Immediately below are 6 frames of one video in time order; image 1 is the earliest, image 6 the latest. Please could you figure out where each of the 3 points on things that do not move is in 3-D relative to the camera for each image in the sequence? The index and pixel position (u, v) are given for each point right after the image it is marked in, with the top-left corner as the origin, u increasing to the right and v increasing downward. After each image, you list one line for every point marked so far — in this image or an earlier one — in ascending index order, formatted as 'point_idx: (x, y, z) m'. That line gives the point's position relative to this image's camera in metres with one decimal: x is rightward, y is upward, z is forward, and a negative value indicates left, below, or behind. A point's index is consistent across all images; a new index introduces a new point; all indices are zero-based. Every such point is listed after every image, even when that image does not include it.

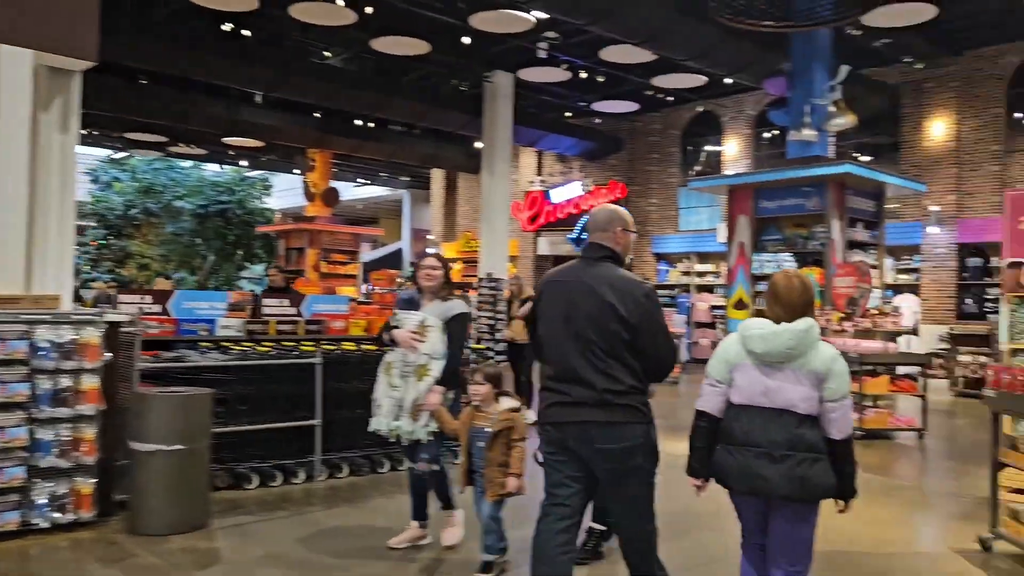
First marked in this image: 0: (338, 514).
0: (-1.0, -1.3, +4.8) m
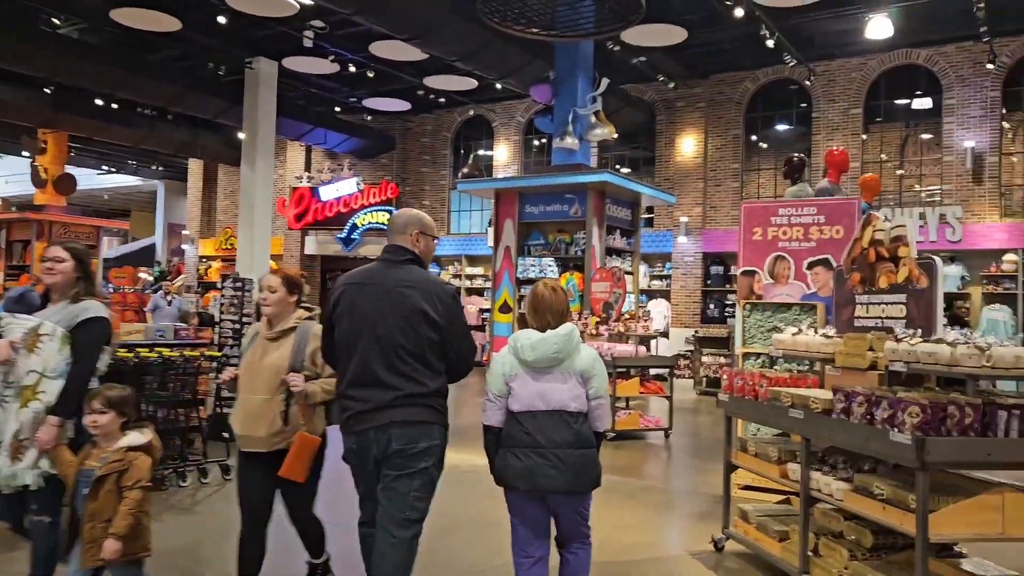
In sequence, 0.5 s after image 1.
0: (-2.4, -1.3, +4.0) m
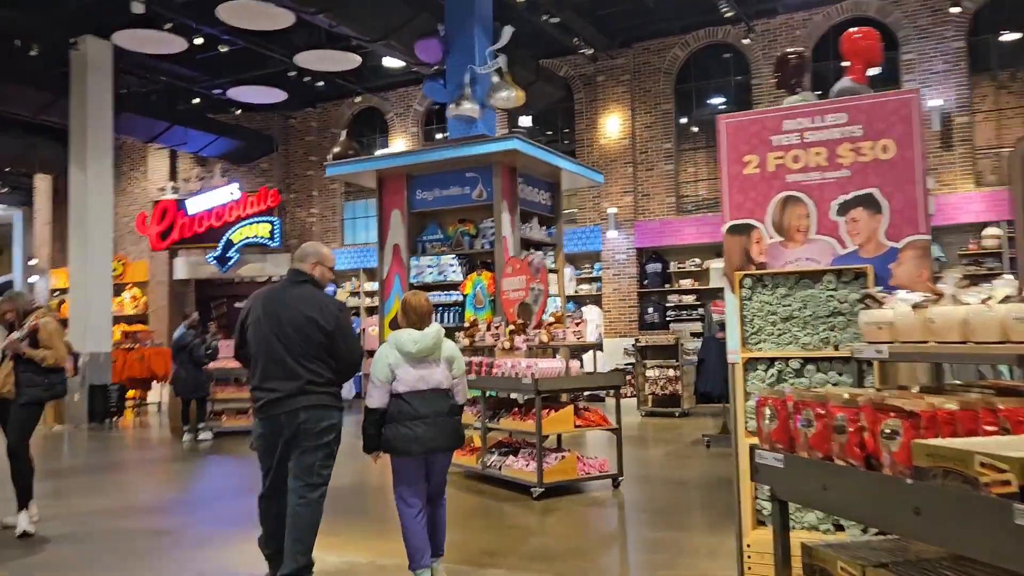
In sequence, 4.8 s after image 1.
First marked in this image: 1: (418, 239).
0: (-2.8, -1.3, +1.3) m
1: (-1.0, +0.5, +8.8) m
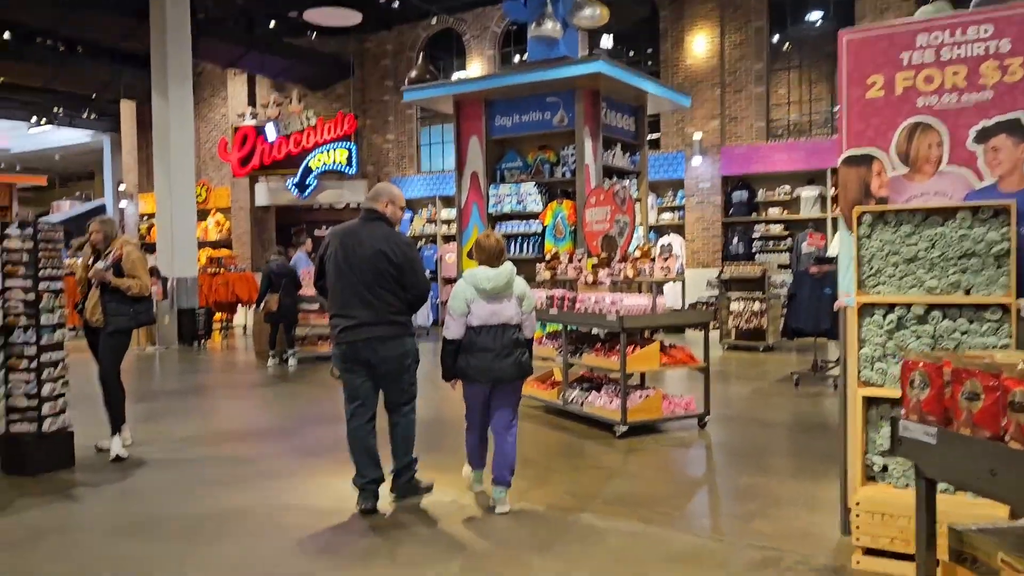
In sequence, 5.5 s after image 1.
0: (-2.6, -1.2, +1.5) m
1: (-0.2, +1.3, +8.6) m
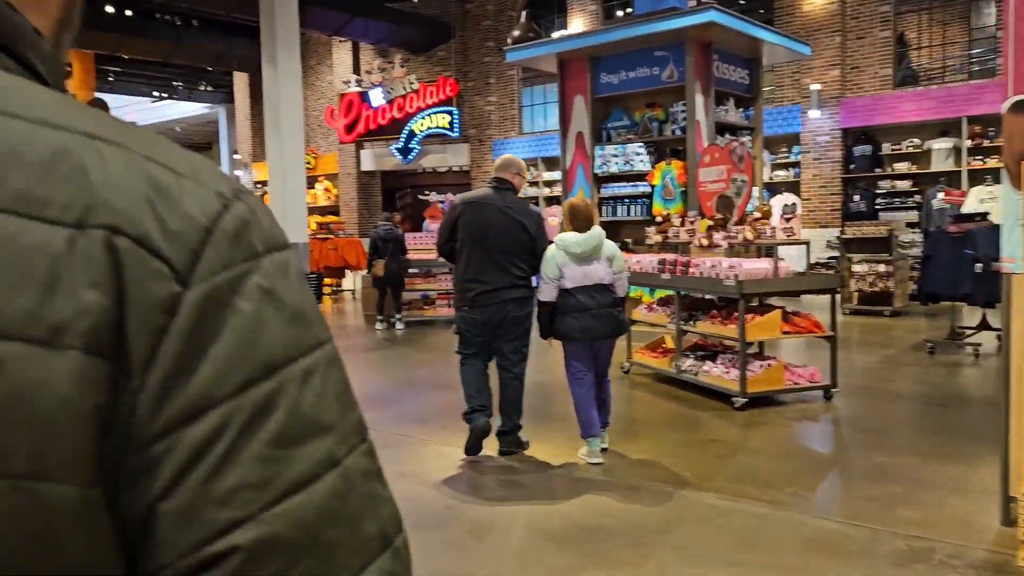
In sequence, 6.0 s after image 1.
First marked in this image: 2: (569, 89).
0: (-2.4, -1.2, +1.6) m
1: (+0.9, +1.6, +8.3) m
2: (+0.6, +2.0, +8.4) m
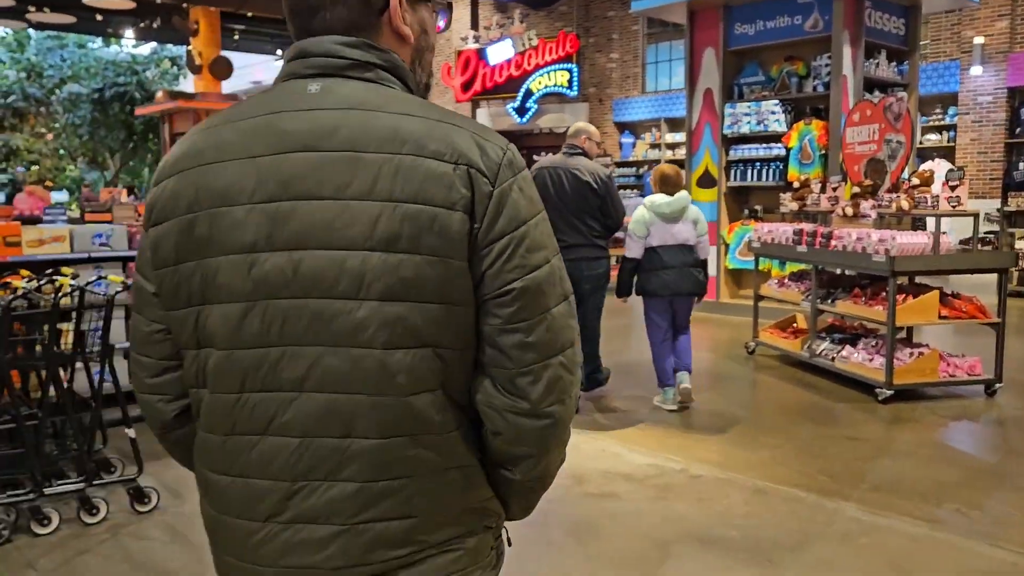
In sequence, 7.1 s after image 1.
0: (-2.2, -1.0, +1.6) m
1: (+2.0, +1.9, +7.6) m
2: (+1.7, +2.3, +7.7) m
